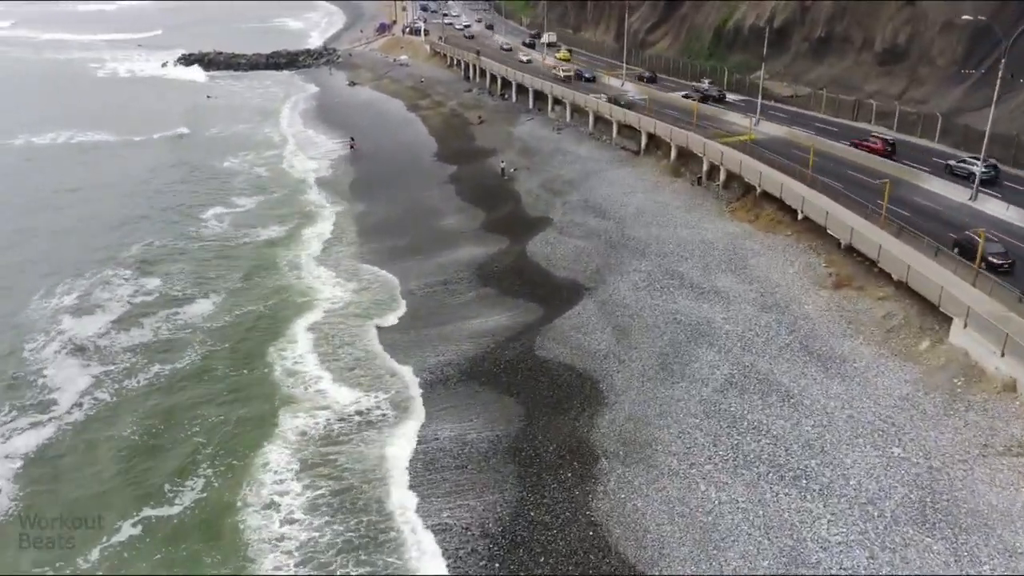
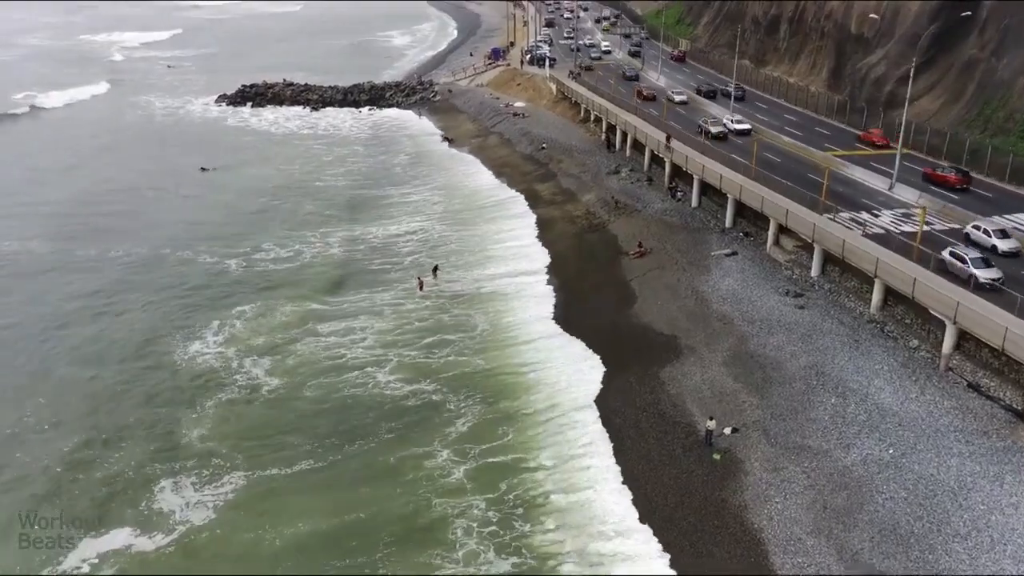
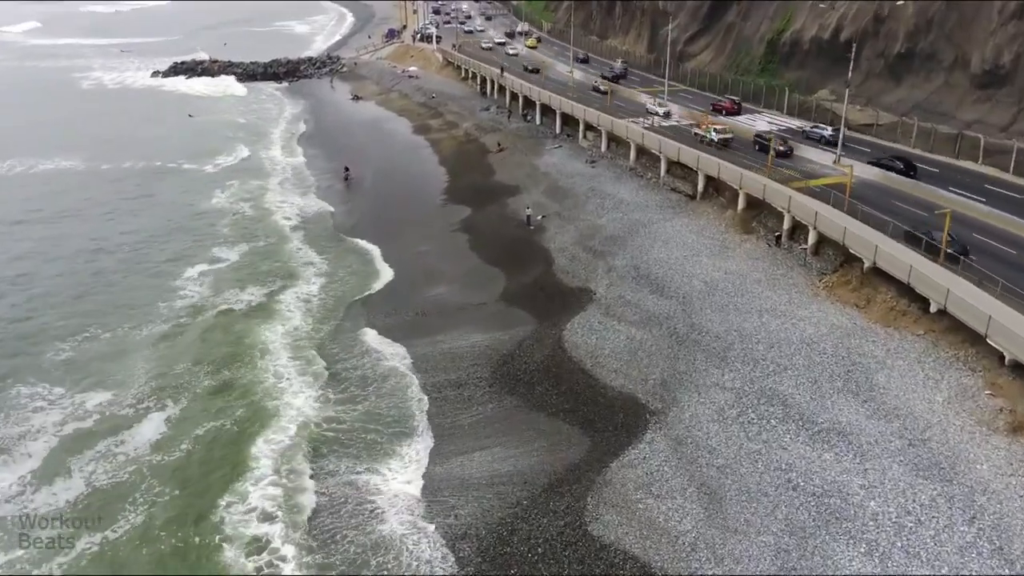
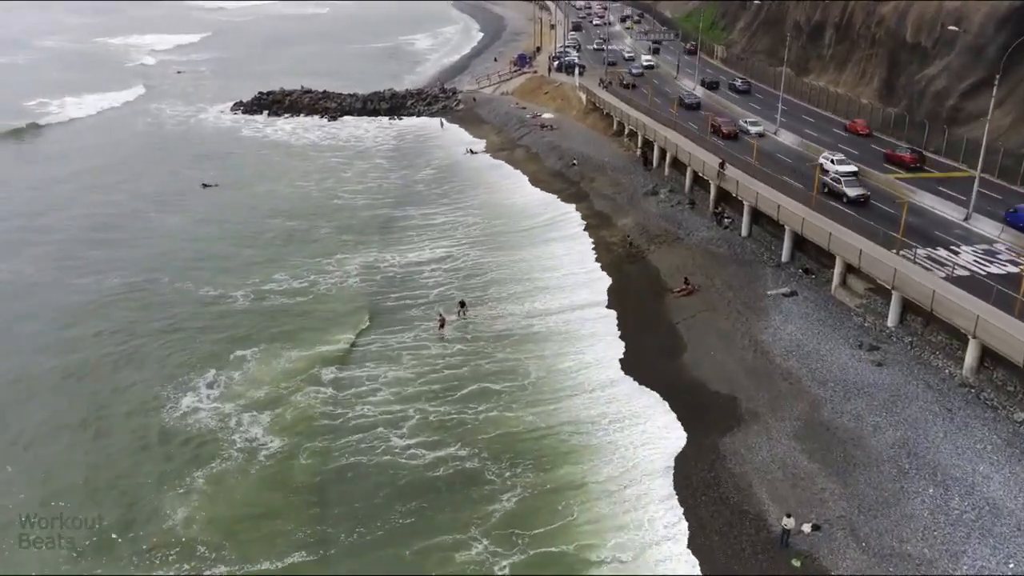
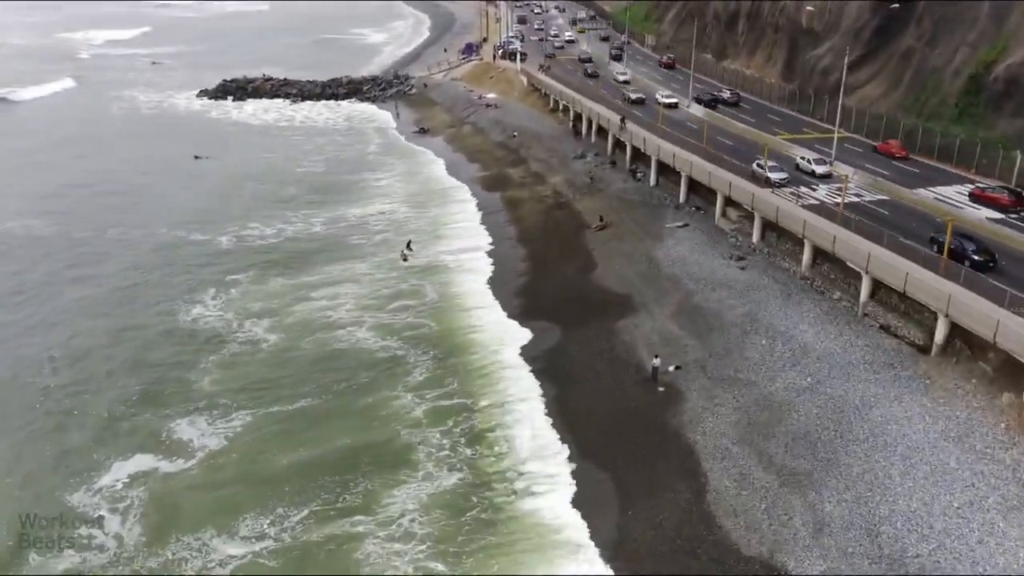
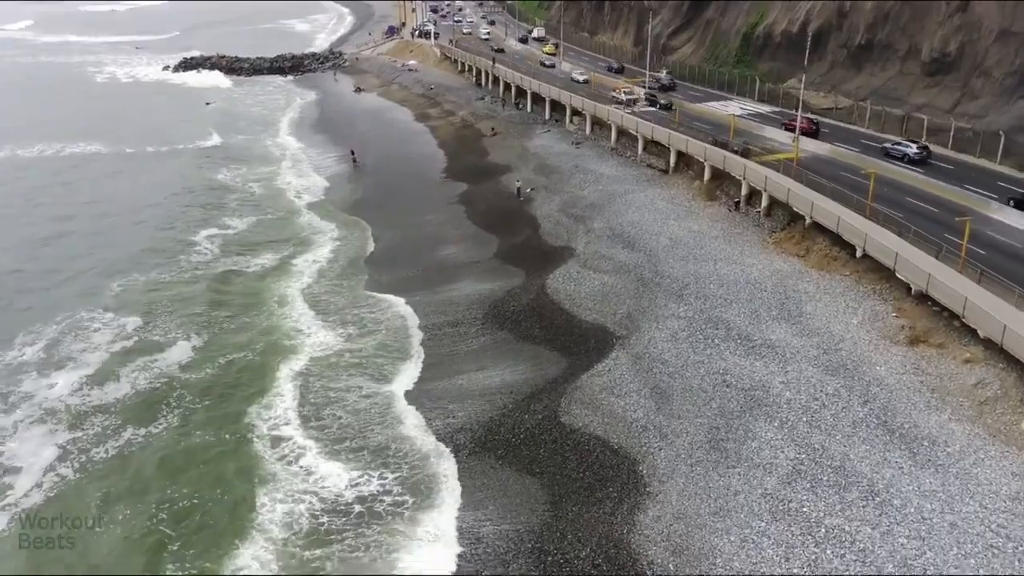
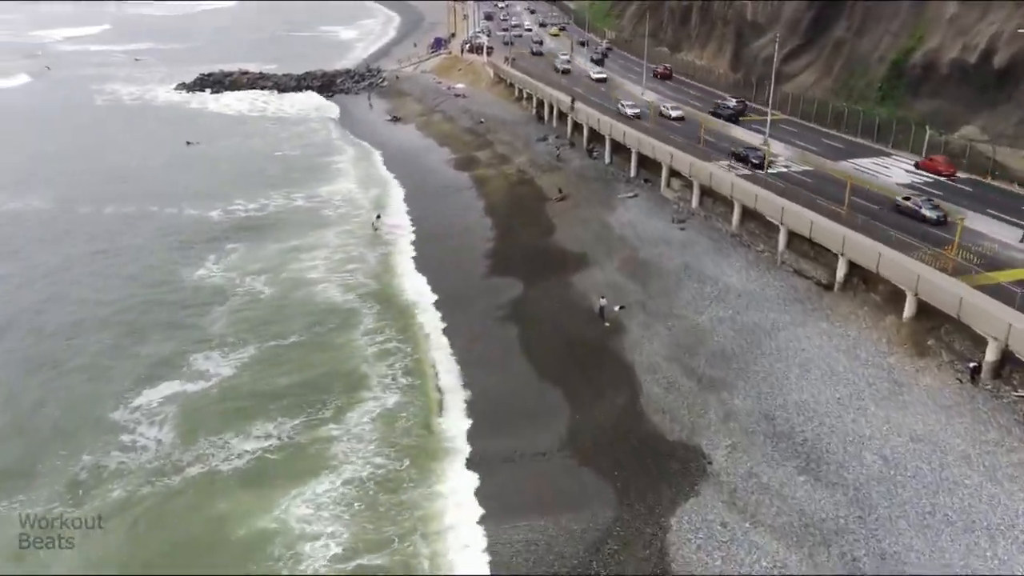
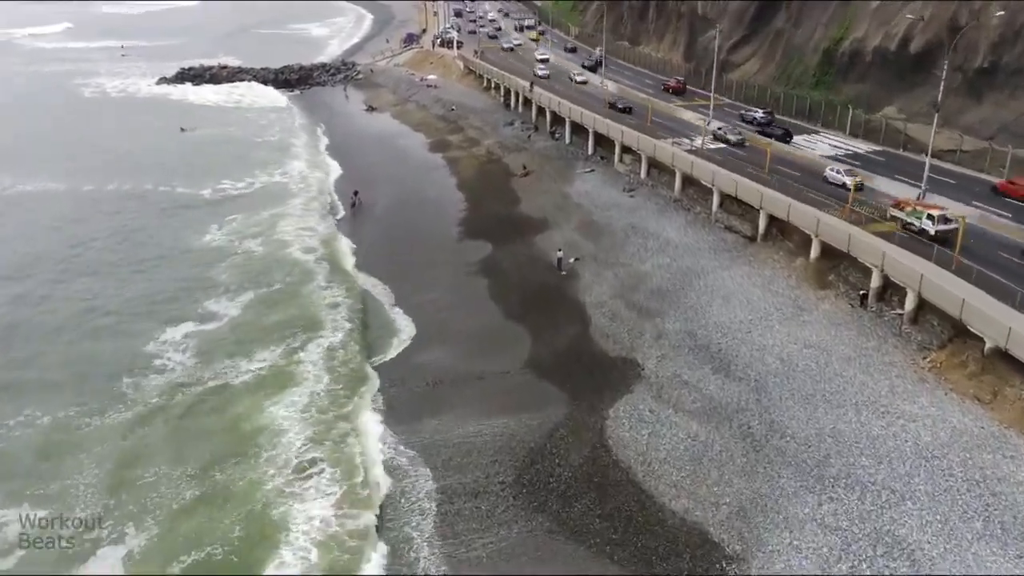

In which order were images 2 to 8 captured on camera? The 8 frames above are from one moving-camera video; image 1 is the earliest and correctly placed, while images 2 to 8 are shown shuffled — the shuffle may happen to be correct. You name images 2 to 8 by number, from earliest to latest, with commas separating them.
6, 3, 8, 7, 5, 2, 4
